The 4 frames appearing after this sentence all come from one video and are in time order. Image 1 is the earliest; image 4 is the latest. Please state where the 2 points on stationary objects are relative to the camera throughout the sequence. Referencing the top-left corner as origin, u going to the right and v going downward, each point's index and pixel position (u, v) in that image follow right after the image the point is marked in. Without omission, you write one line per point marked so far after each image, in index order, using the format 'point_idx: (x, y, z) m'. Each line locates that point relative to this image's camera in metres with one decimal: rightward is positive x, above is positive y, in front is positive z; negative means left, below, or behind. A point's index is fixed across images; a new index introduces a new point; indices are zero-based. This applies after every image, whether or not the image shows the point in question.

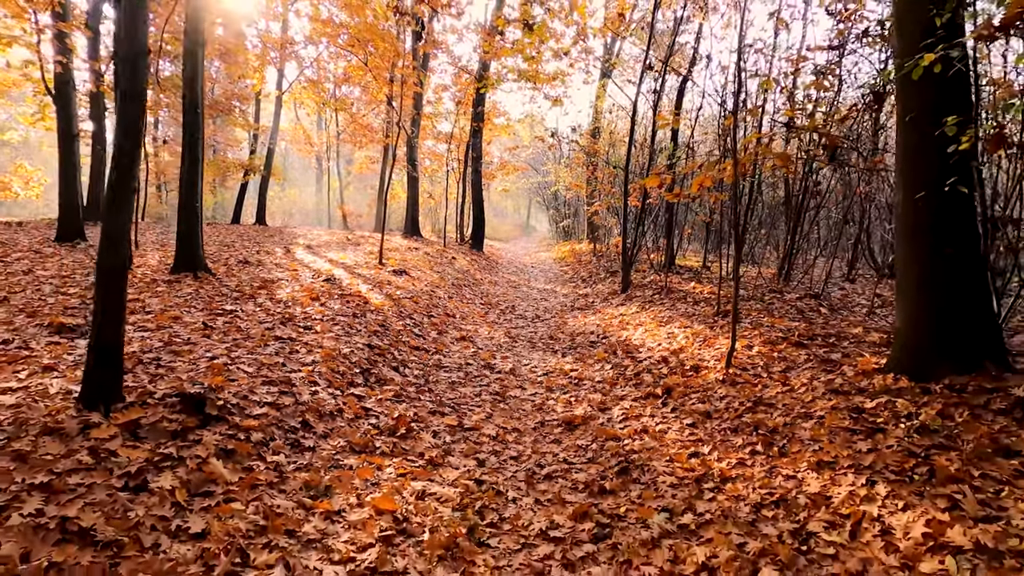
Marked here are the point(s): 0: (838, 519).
0: (+2.3, -1.6, +3.7) m
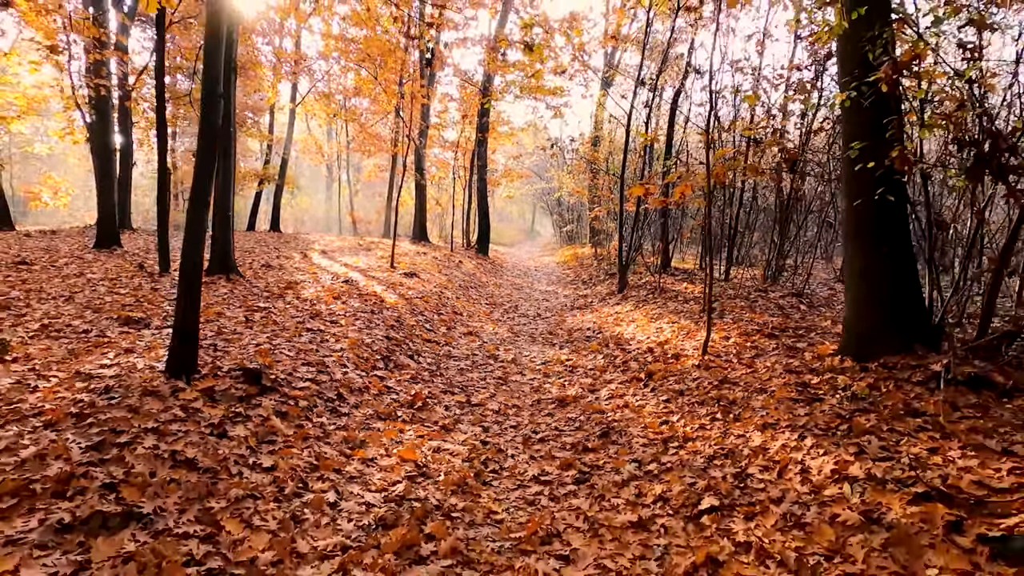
0: (+2.3, -1.6, +4.6) m
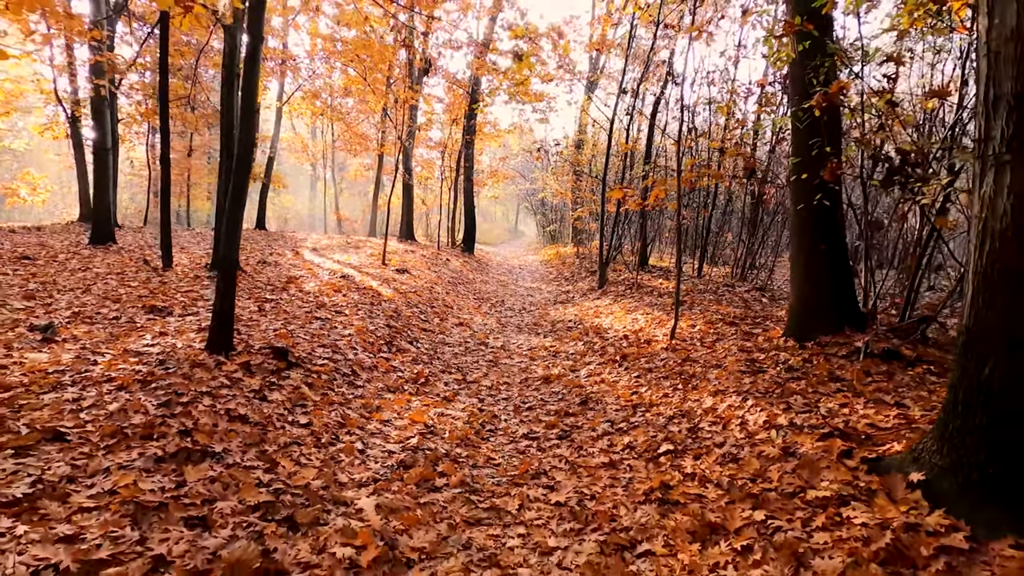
0: (+2.2, -1.4, +5.6) m
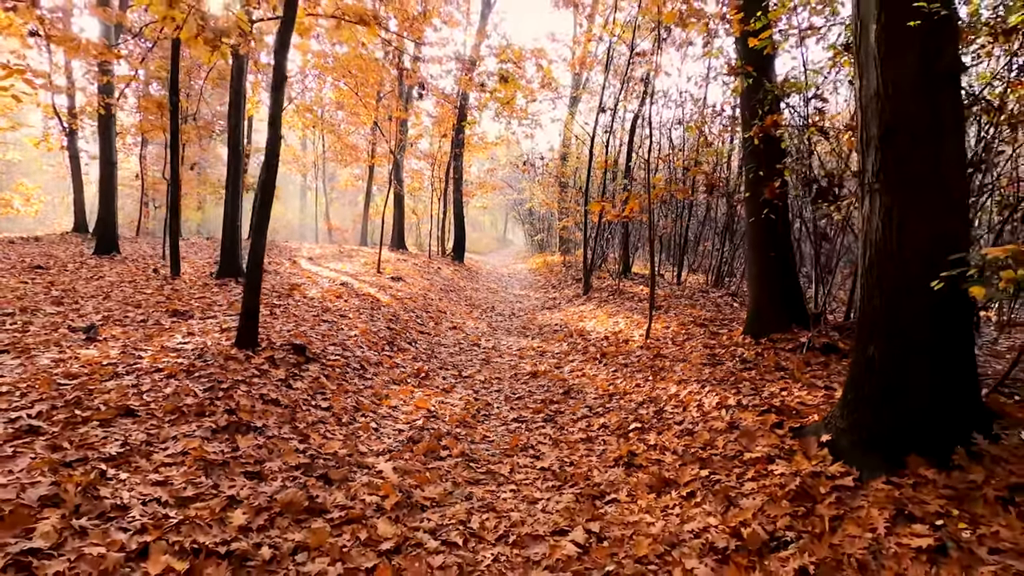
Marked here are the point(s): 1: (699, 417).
0: (+2.1, -1.5, +6.6) m
1: (+2.2, -1.5, +5.9) m
